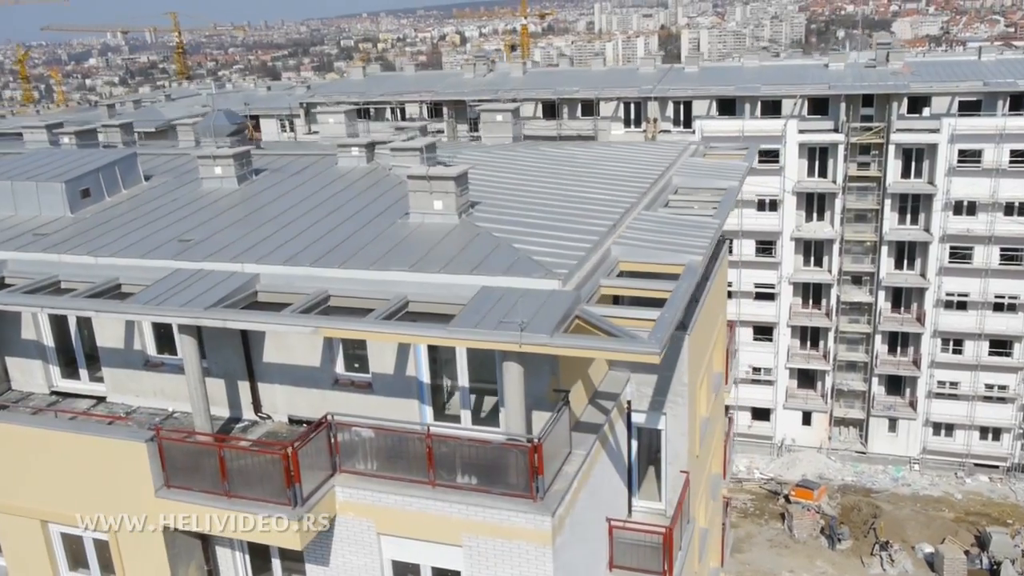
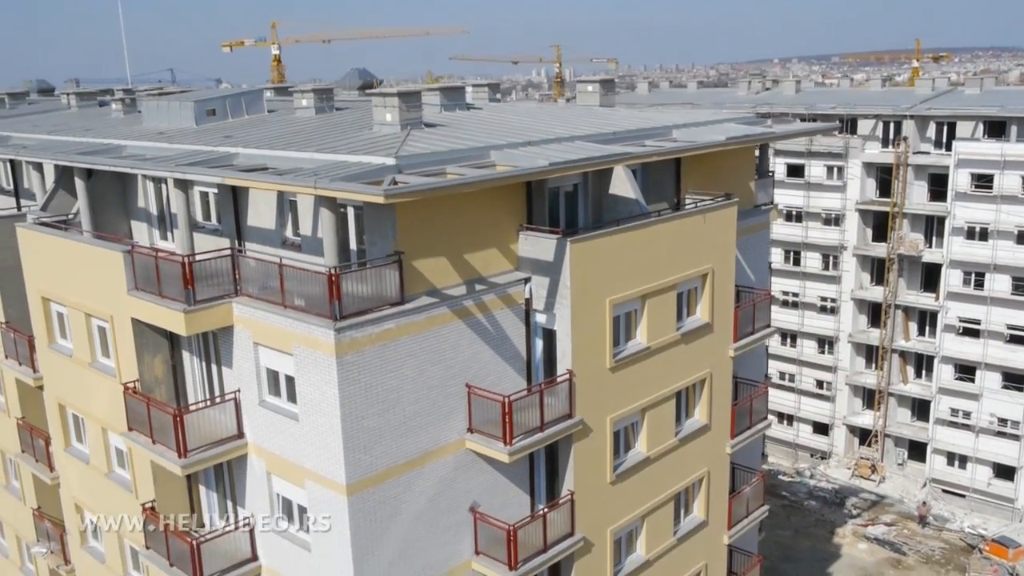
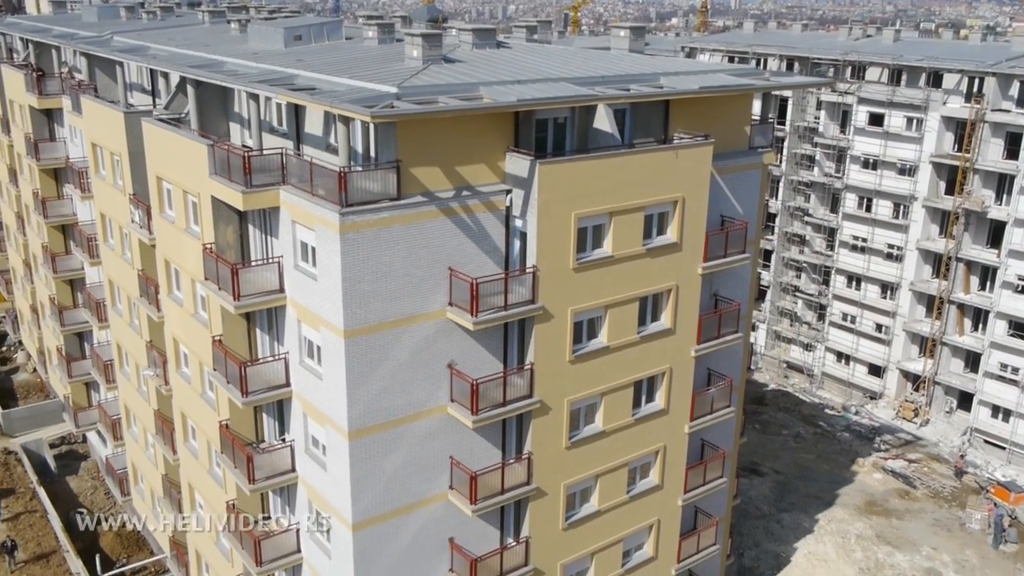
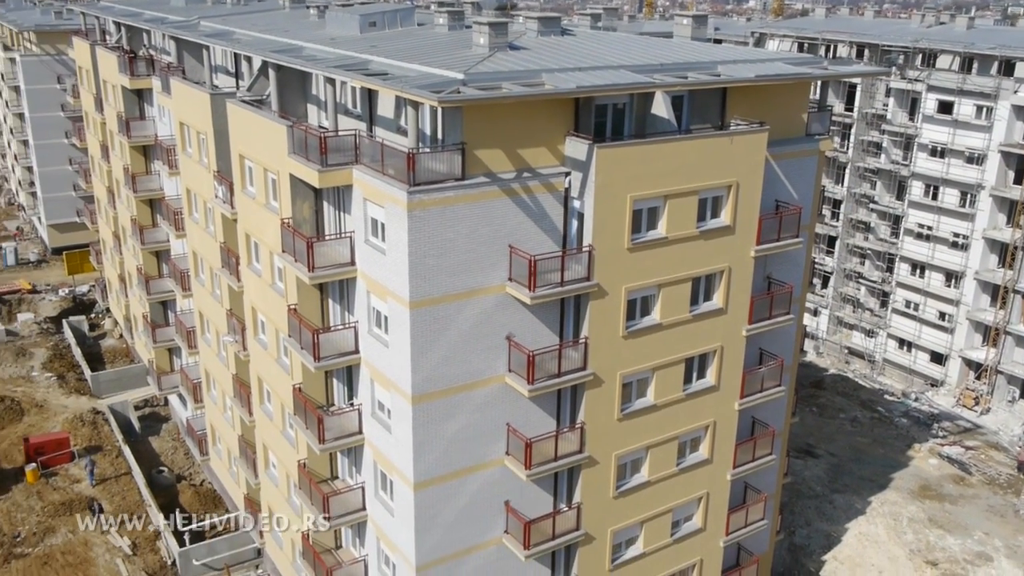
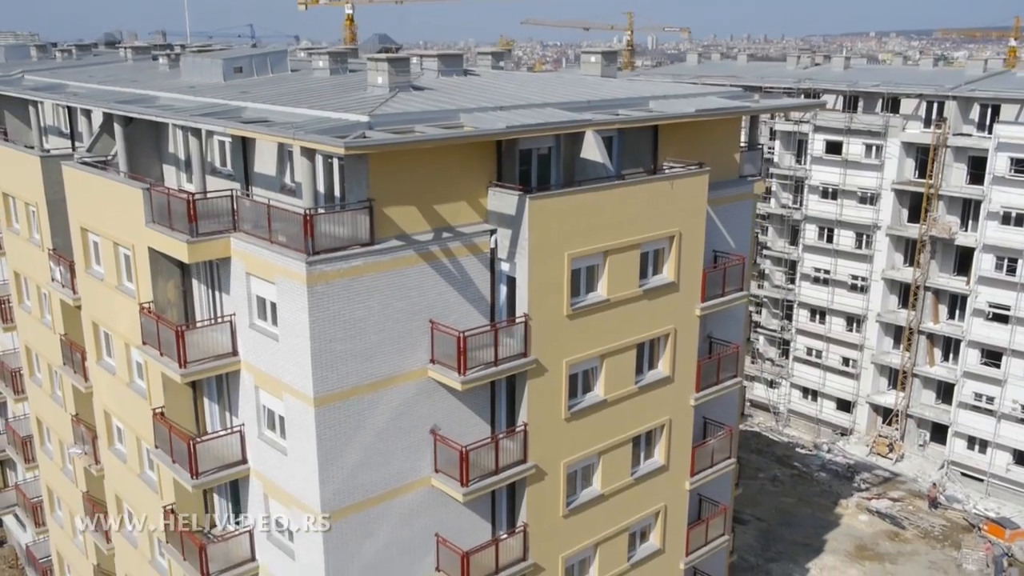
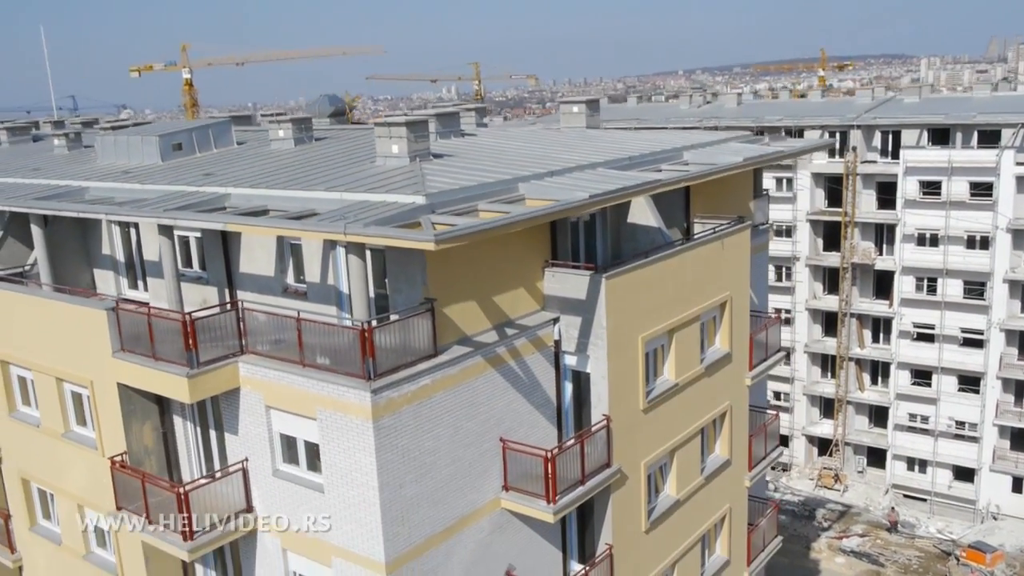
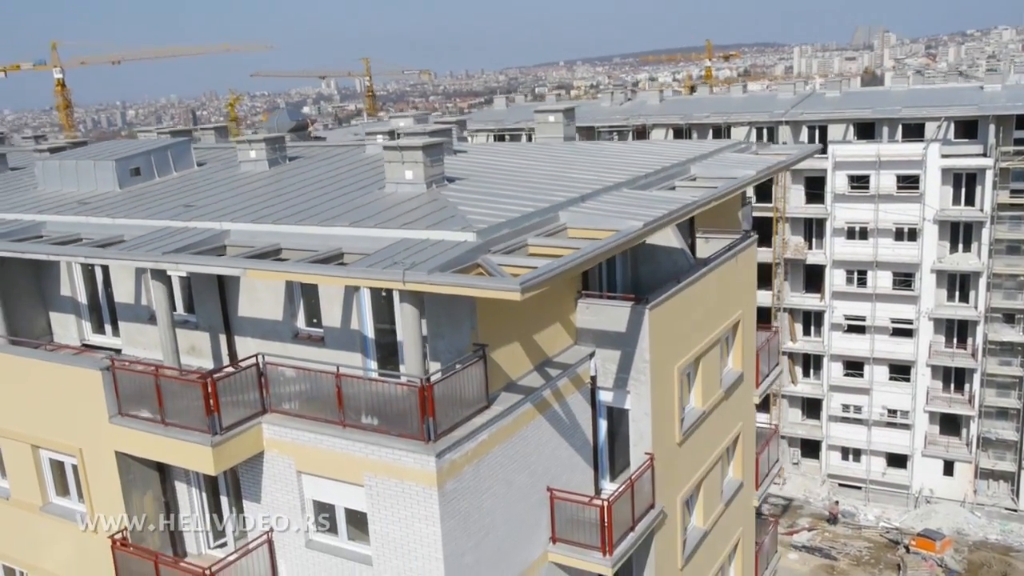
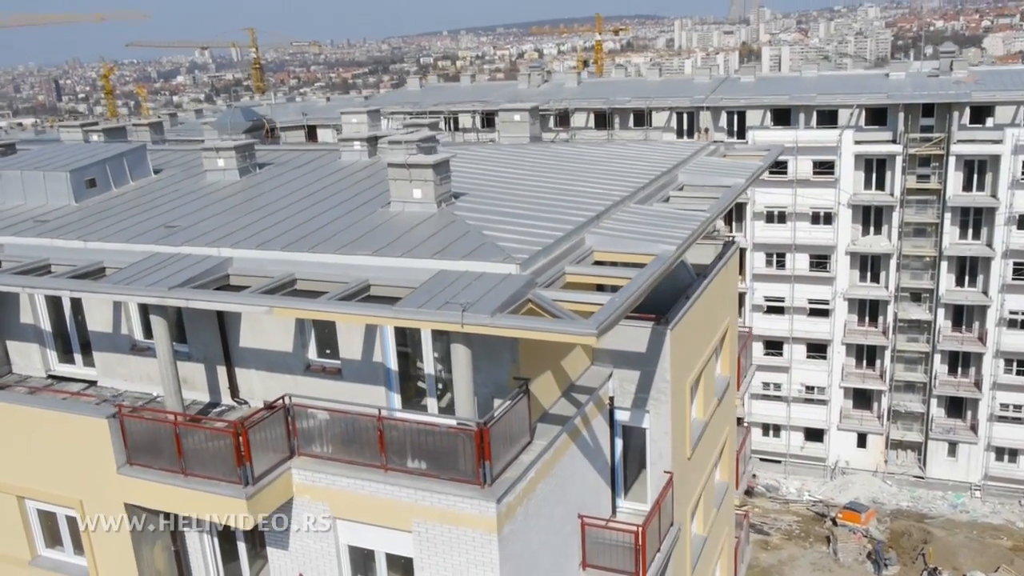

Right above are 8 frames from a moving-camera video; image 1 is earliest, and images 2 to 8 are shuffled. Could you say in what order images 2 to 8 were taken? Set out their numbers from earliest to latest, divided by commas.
8, 7, 6, 2, 5, 3, 4
